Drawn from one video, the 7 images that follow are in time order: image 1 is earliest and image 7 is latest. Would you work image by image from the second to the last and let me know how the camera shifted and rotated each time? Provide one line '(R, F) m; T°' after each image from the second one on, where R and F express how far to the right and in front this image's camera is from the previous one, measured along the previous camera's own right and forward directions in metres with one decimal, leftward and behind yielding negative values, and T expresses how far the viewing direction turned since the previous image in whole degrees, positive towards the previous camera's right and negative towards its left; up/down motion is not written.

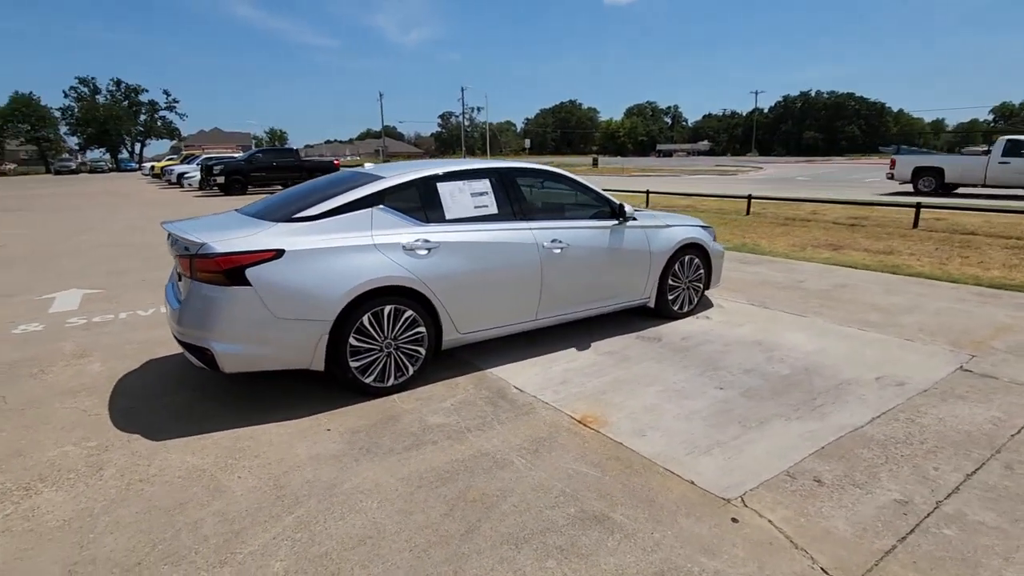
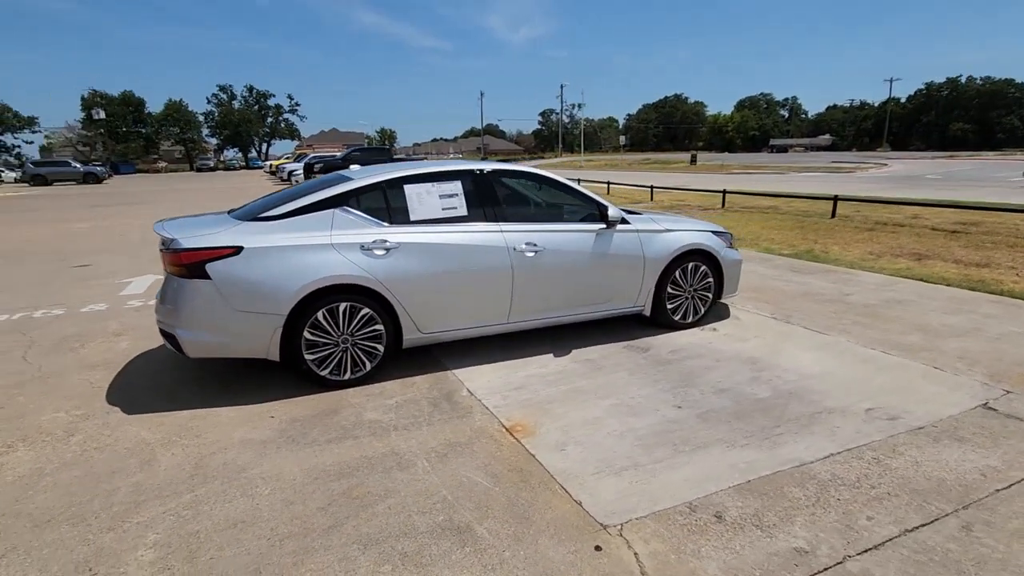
(+1.0, +0.1) m; -10°
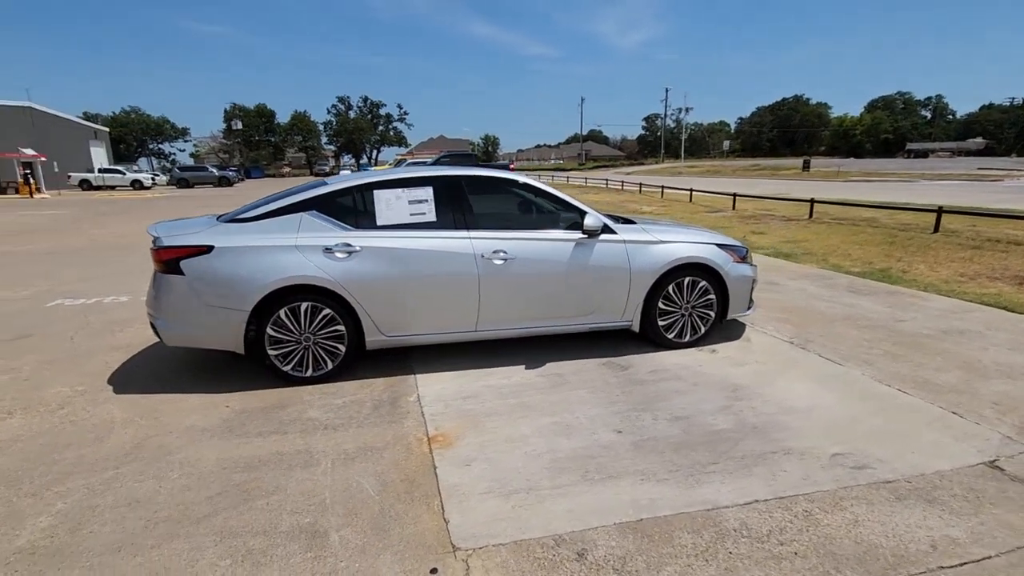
(+1.0, +0.2) m; -10°
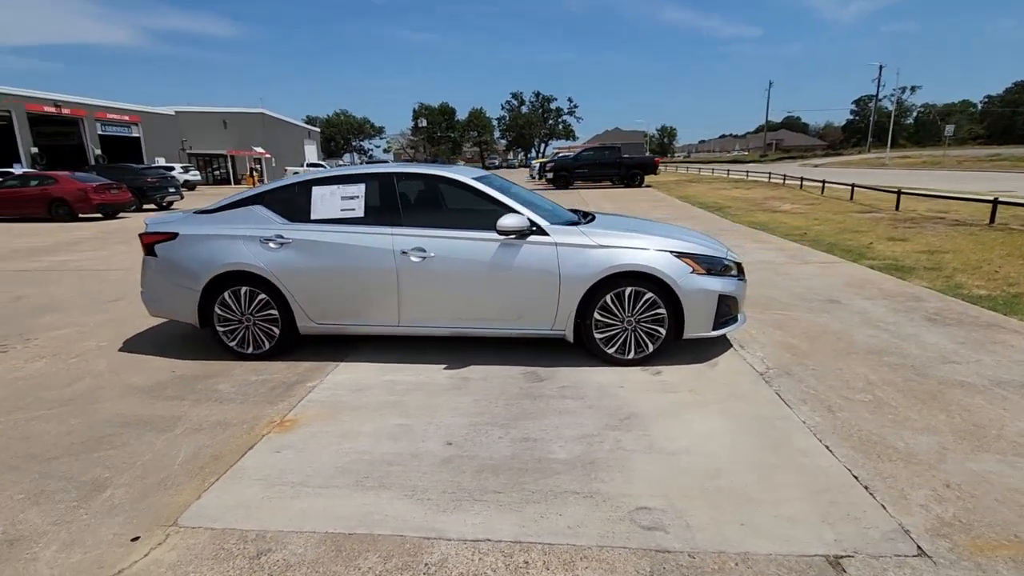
(+1.9, +0.4) m; -18°
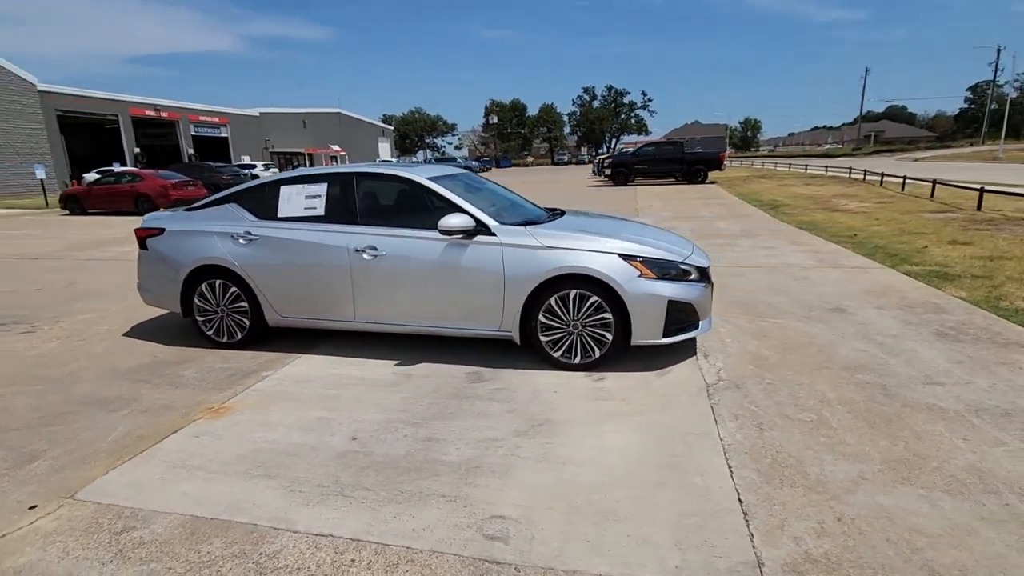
(+0.9, +0.1) m; -8°
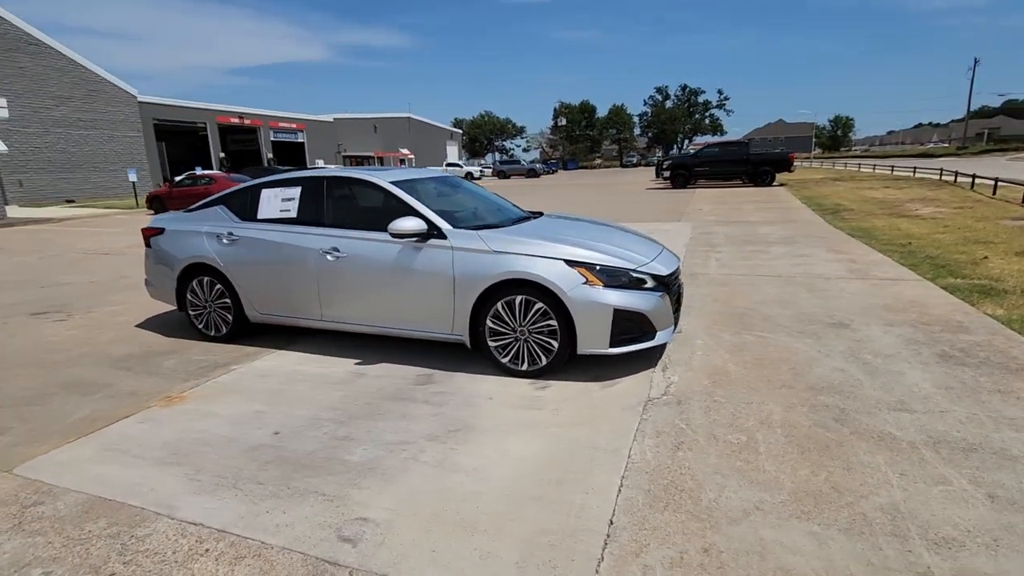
(+0.9, +0.1) m; -7°
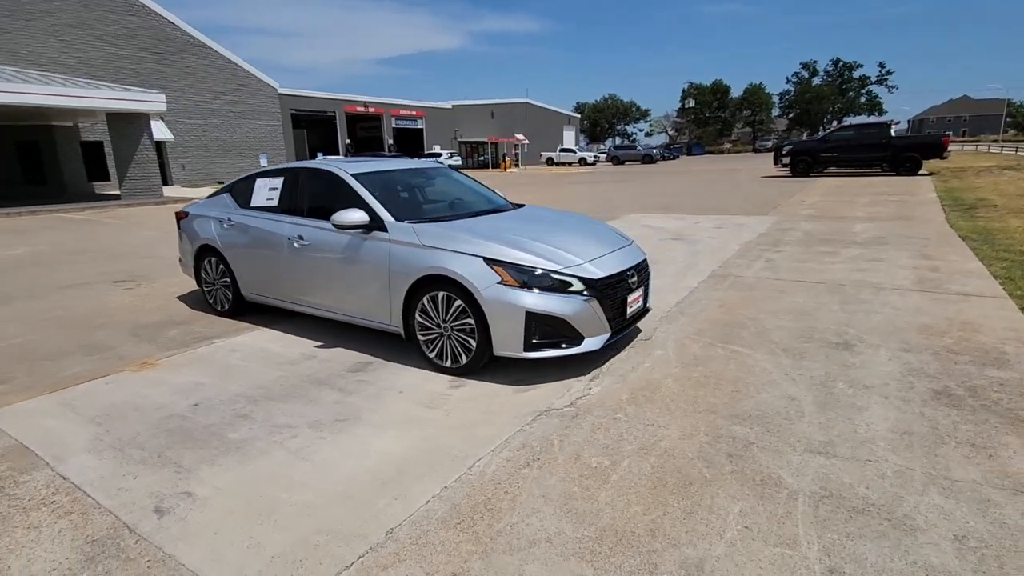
(+1.4, +0.2) m; -13°
